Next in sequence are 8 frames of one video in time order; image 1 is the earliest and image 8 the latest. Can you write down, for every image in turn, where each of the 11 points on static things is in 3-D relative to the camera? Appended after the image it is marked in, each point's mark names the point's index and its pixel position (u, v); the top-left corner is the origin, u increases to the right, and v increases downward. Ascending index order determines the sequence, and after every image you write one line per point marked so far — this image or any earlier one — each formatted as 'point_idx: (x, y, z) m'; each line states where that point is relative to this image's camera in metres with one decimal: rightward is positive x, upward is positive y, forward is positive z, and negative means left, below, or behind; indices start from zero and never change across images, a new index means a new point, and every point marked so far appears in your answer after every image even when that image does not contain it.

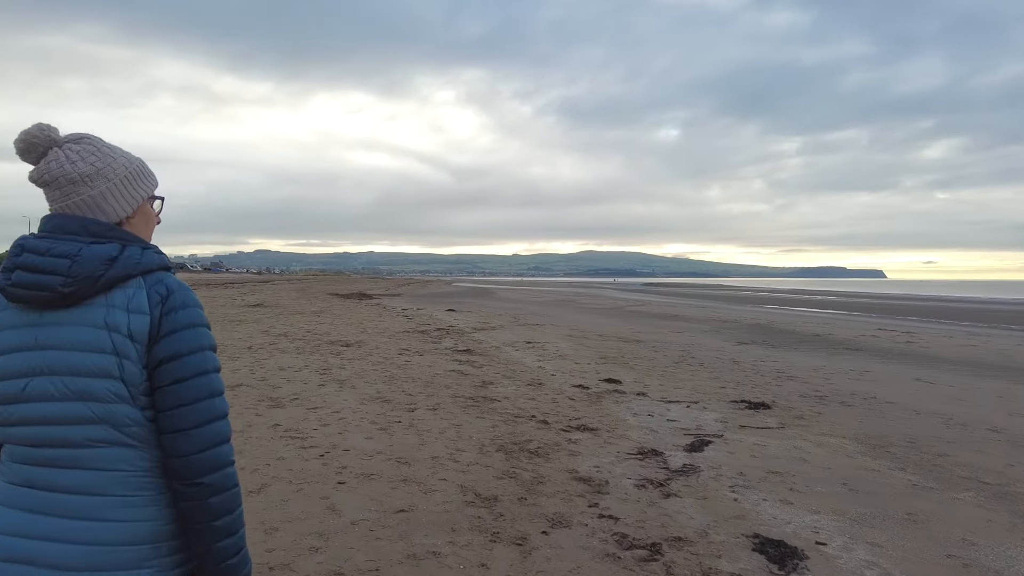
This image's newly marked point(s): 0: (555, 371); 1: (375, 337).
0: (+0.6, -1.2, +9.8) m
1: (-2.9, -0.8, +14.5) m
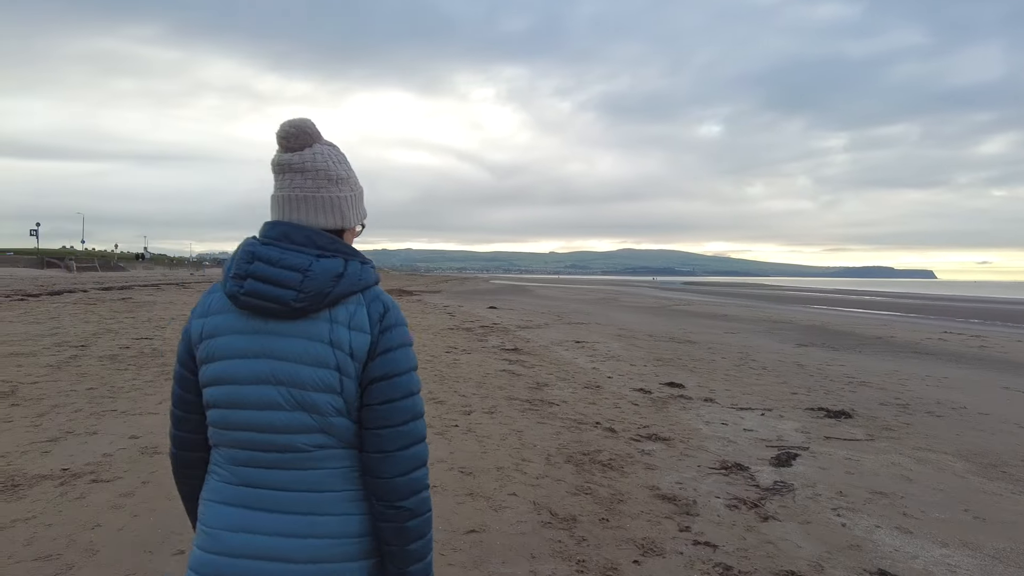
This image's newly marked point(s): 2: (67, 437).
0: (+1.4, -1.2, +9.4) m
1: (-1.9, -0.8, +14.2) m
2: (-3.4, -1.2, +5.2) m
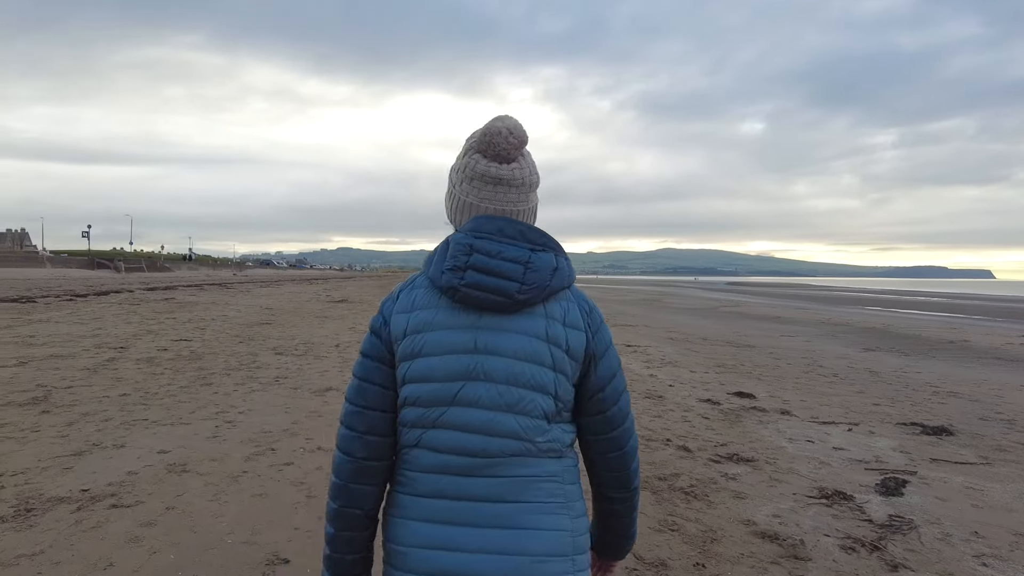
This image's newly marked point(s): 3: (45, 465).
0: (+2.1, -1.2, +8.7) m
1: (-1.0, -0.8, +13.7) m
2: (-3.0, -1.2, +4.8) m
3: (-3.1, -1.2, +4.4) m
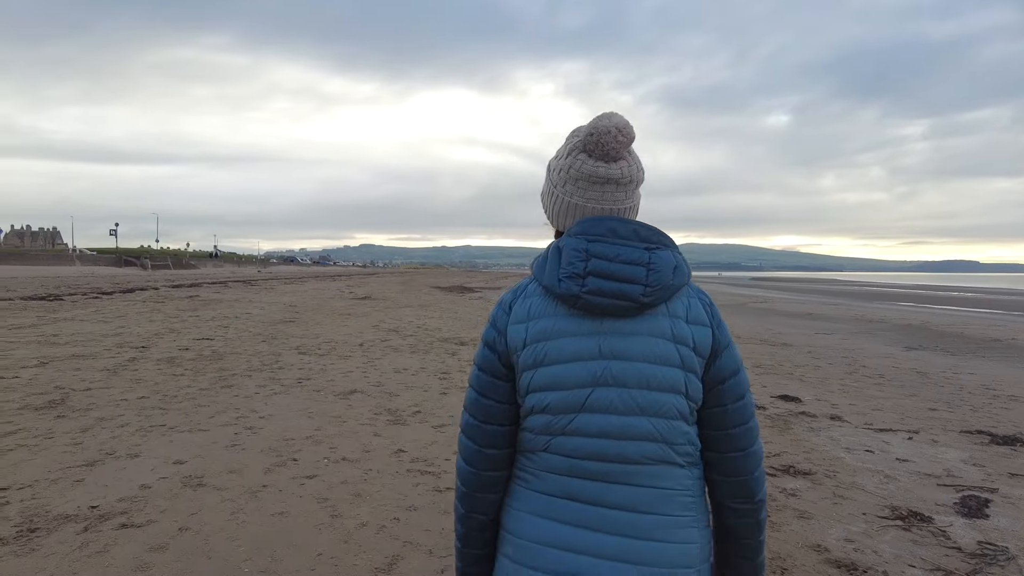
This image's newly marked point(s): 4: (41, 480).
0: (+2.4, -1.2, +8.3) m
1: (-0.4, -0.7, +13.4) m
2: (-2.7, -1.2, +4.5) m
3: (-2.8, -1.2, +4.2) m
4: (-2.9, -1.2, +4.1) m
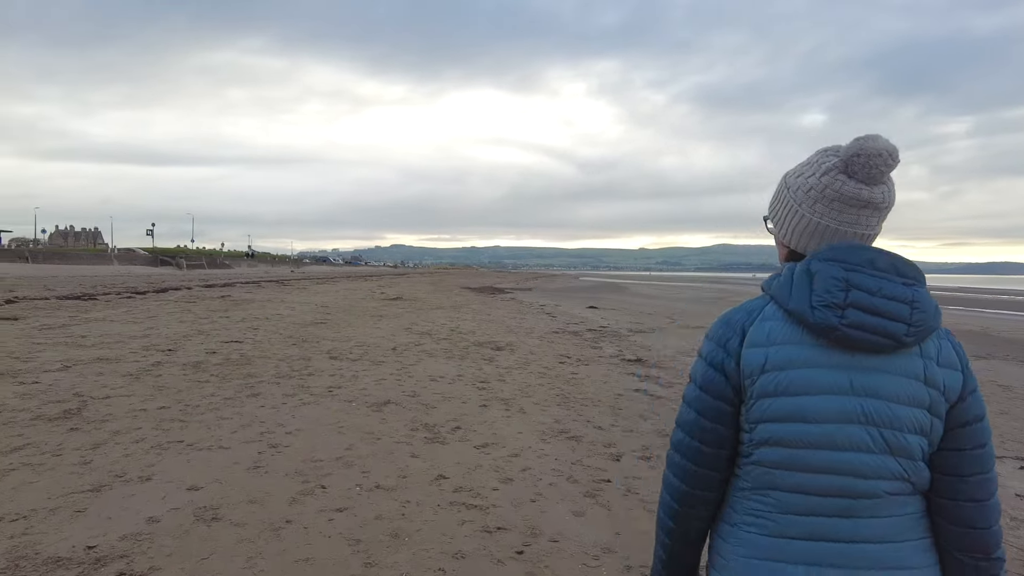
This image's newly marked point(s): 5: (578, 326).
0: (+2.9, -1.2, +7.5) m
1: (+0.3, -0.8, +12.8) m
2: (-2.4, -1.2, +4.1) m
3: (-2.5, -1.2, +3.7) m
4: (-2.5, -1.2, +3.6) m
5: (+1.5, -0.8, +16.1) m
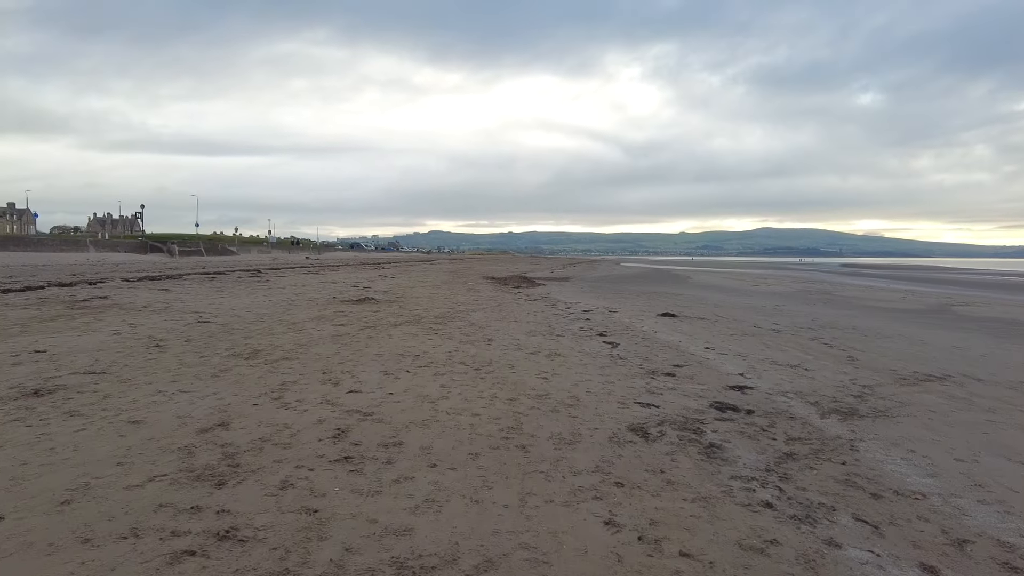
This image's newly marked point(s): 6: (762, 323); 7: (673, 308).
0: (+2.3, -1.1, +6.8) m
1: (0.0, -0.5, +12.2) m
2: (-3.2, -1.1, +3.7) m
3: (-3.4, -1.2, +3.3) m
4: (-3.4, -1.2, +3.2) m
5: (+1.4, -0.5, +15.4) m
6: (+4.7, -0.8, +12.6) m
7: (+3.7, -0.5, +15.6) m
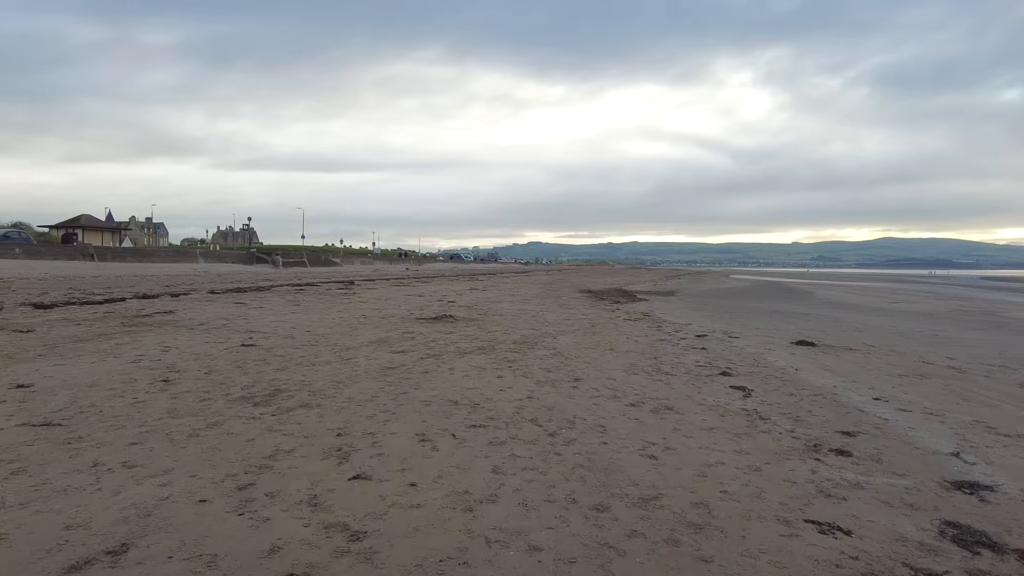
0: (+2.9, -1.3, +4.5) m
1: (+1.4, -0.8, +10.1) m
2: (-3.0, -1.3, +2.2) m
3: (-3.2, -1.3, +1.8) m
4: (-3.2, -1.3, +1.7) m
5: (+3.3, -0.9, +13.1) m
6: (+6.2, -1.1, +9.8) m
7: (+5.6, -0.9, +12.9) m
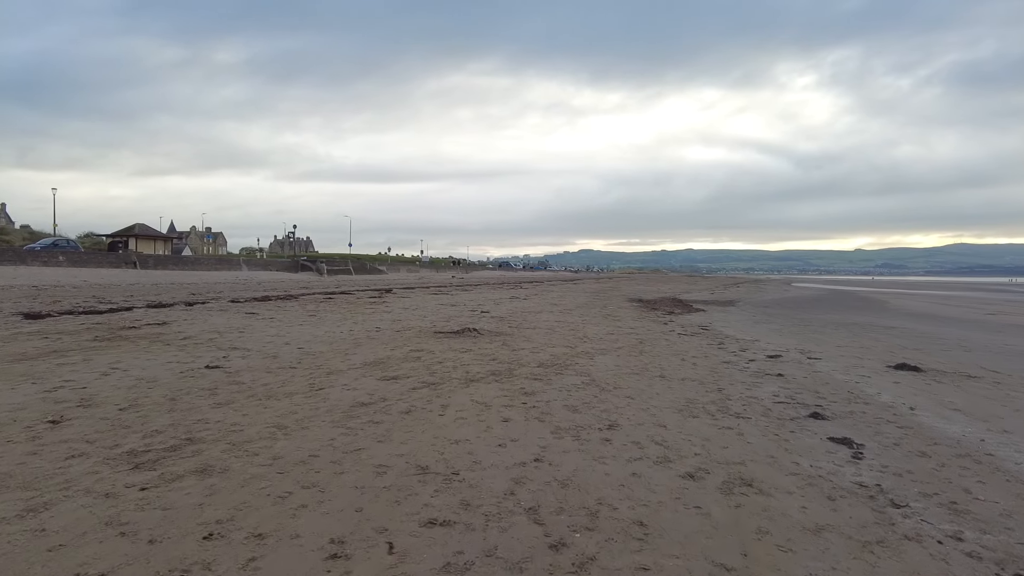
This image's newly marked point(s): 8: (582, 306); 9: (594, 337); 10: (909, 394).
0: (+2.8, -1.4, +2.4) m
1: (+1.7, -1.0, +8.2) m
2: (-3.3, -1.3, +0.5) m
3: (-3.5, -1.3, +0.2) m
4: (-3.5, -1.3, +0.2) m
5: (+3.9, -1.0, +11.0) m
6: (+6.4, -1.2, +7.5) m
7: (+6.2, -1.0, +10.6) m
8: (+2.0, -0.5, +19.9) m
9: (+1.4, -0.9, +11.3) m
10: (+4.1, -1.2, +7.0) m
